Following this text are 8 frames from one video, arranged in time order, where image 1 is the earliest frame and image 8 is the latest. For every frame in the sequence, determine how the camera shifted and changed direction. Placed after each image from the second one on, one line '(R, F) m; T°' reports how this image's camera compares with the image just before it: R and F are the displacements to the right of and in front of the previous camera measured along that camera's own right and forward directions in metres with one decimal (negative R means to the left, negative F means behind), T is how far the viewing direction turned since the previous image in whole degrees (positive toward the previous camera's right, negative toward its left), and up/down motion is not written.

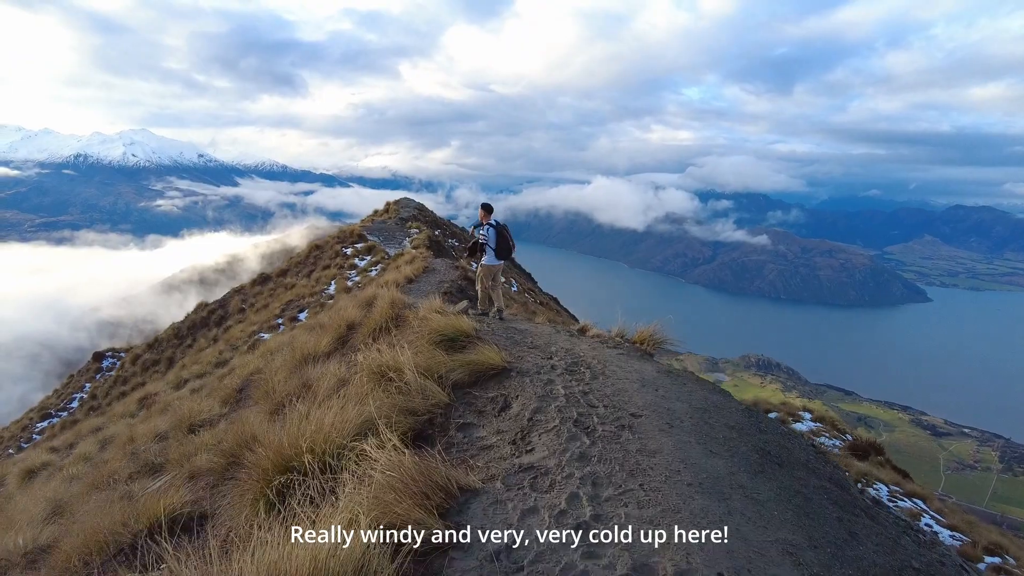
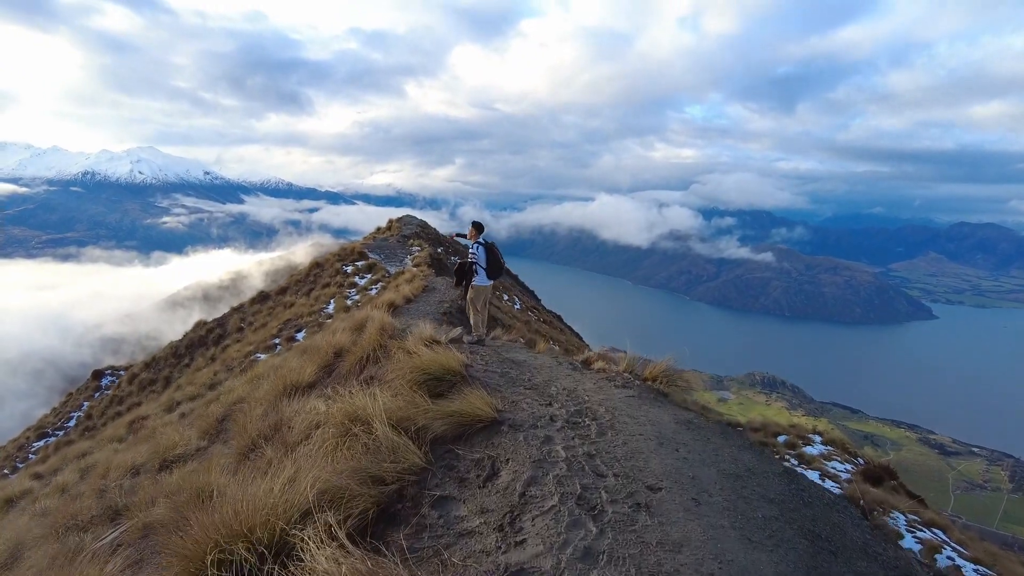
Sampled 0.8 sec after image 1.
(+0.1, +0.4) m; 0°
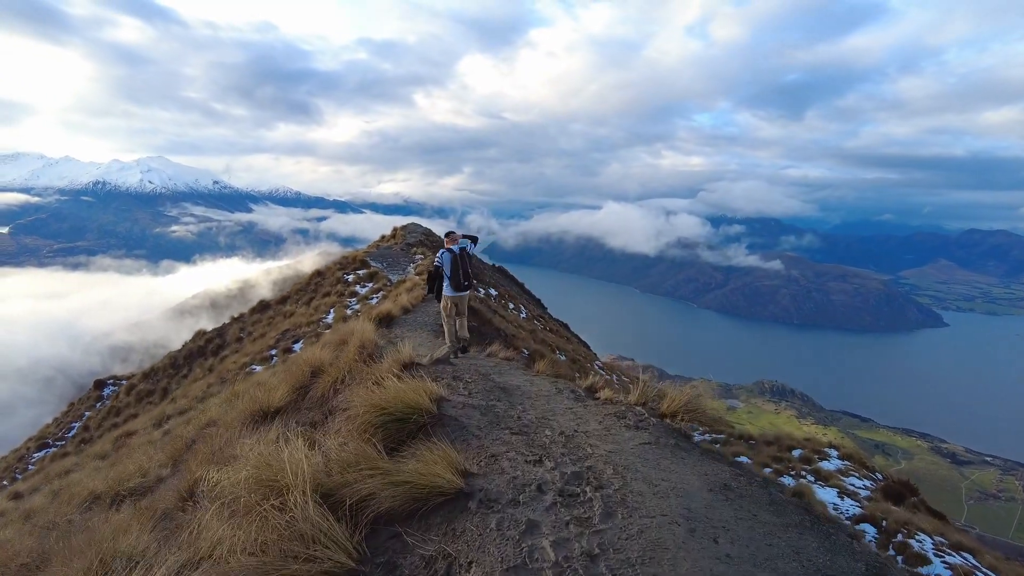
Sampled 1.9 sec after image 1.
(+0.1, +0.6) m; -1°
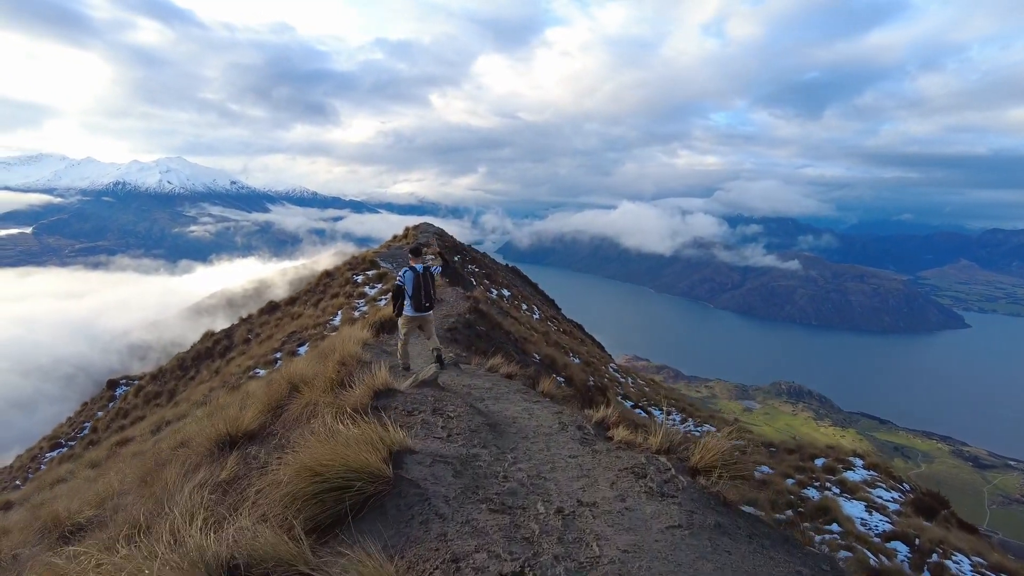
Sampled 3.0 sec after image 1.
(+0.1, +0.7) m; -2°
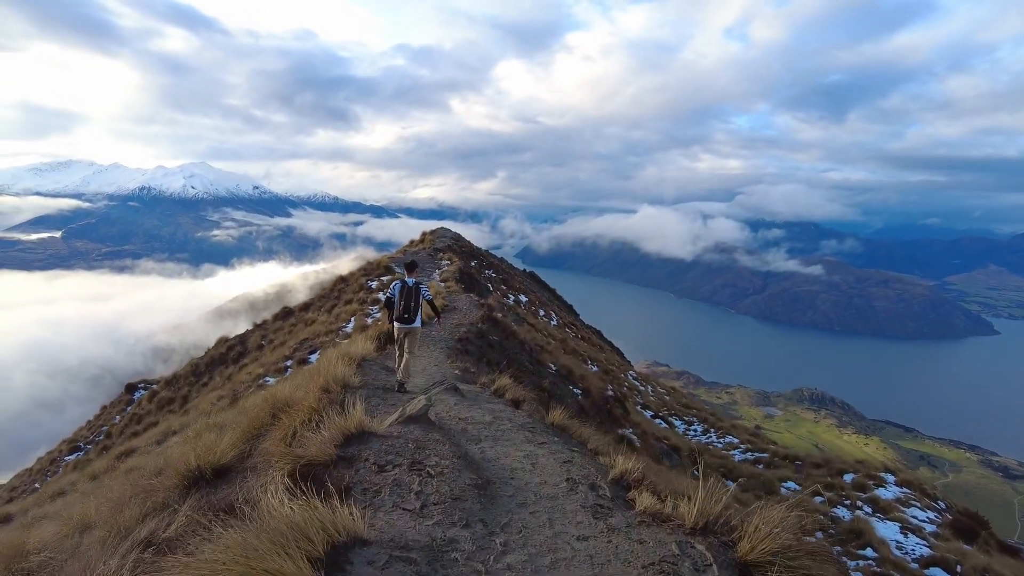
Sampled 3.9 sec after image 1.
(+0.1, +0.6) m; -2°
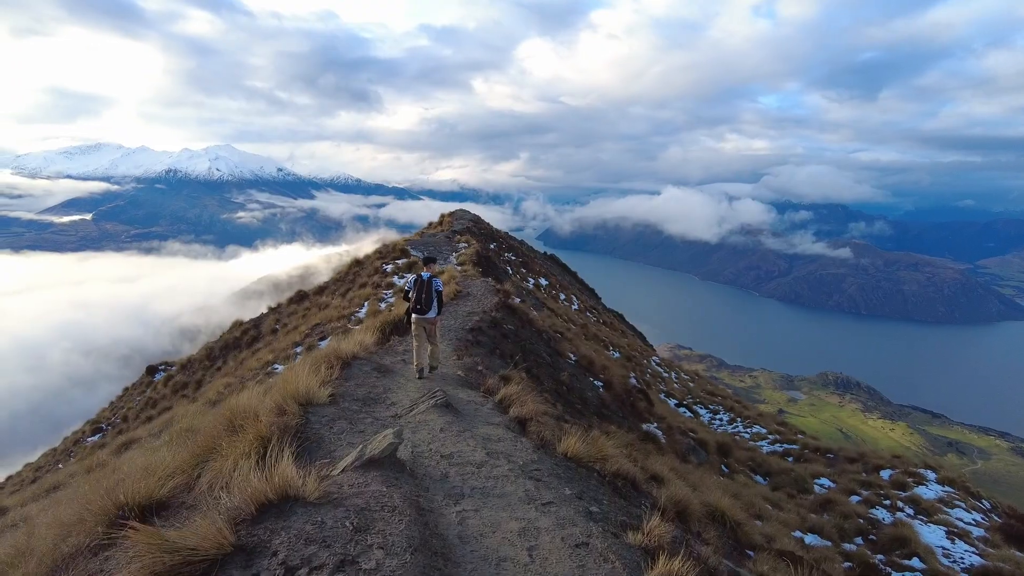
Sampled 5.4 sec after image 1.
(+0.1, +1.0) m; -3°
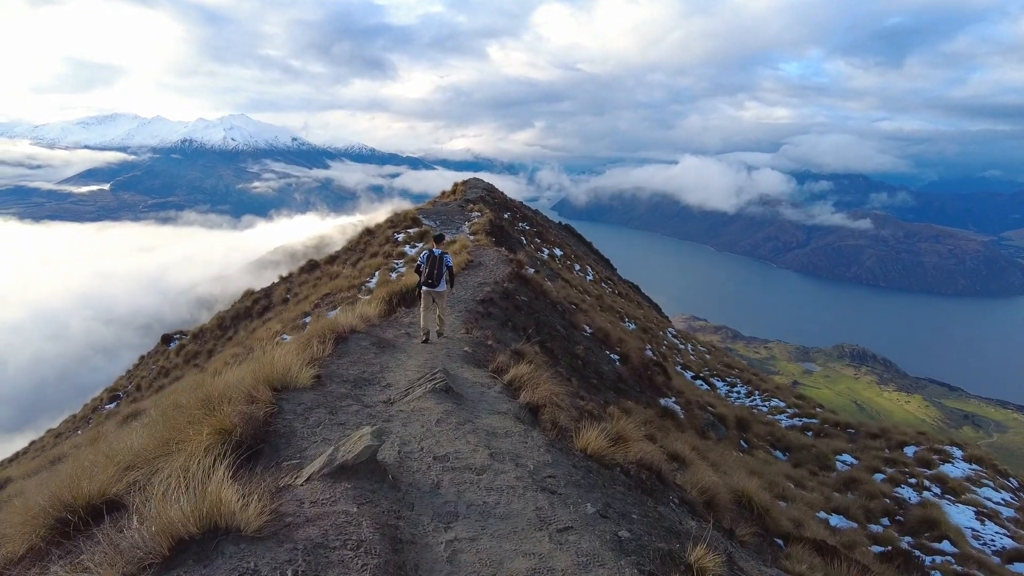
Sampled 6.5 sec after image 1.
(0.0, +0.7) m; -2°
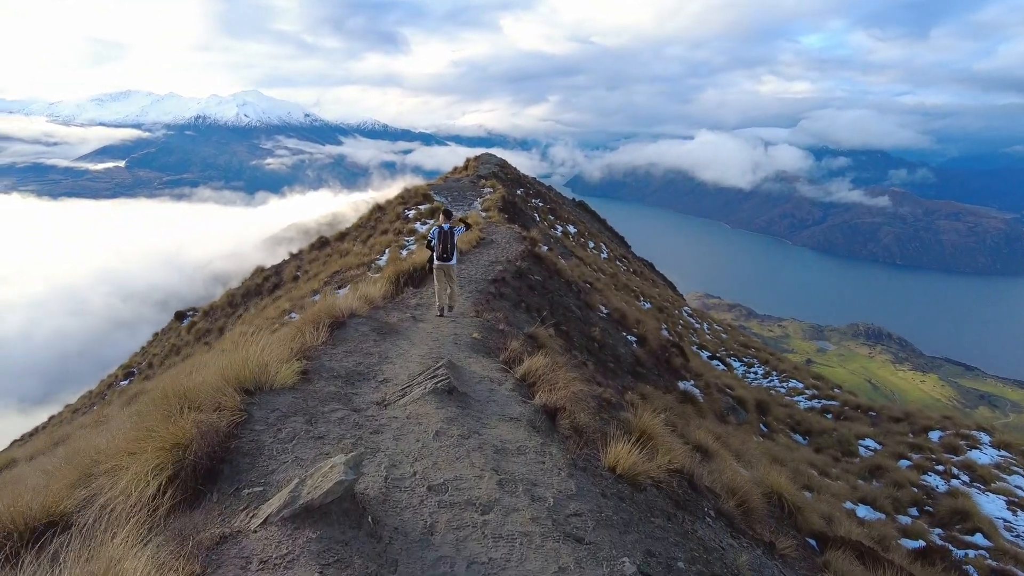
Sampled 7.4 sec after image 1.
(0.0, +0.6) m; -2°
